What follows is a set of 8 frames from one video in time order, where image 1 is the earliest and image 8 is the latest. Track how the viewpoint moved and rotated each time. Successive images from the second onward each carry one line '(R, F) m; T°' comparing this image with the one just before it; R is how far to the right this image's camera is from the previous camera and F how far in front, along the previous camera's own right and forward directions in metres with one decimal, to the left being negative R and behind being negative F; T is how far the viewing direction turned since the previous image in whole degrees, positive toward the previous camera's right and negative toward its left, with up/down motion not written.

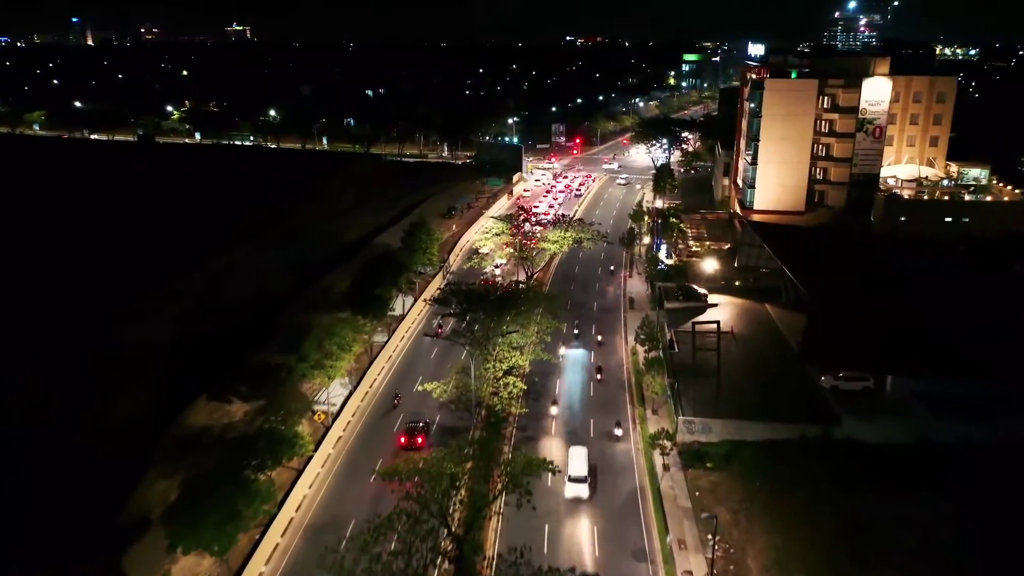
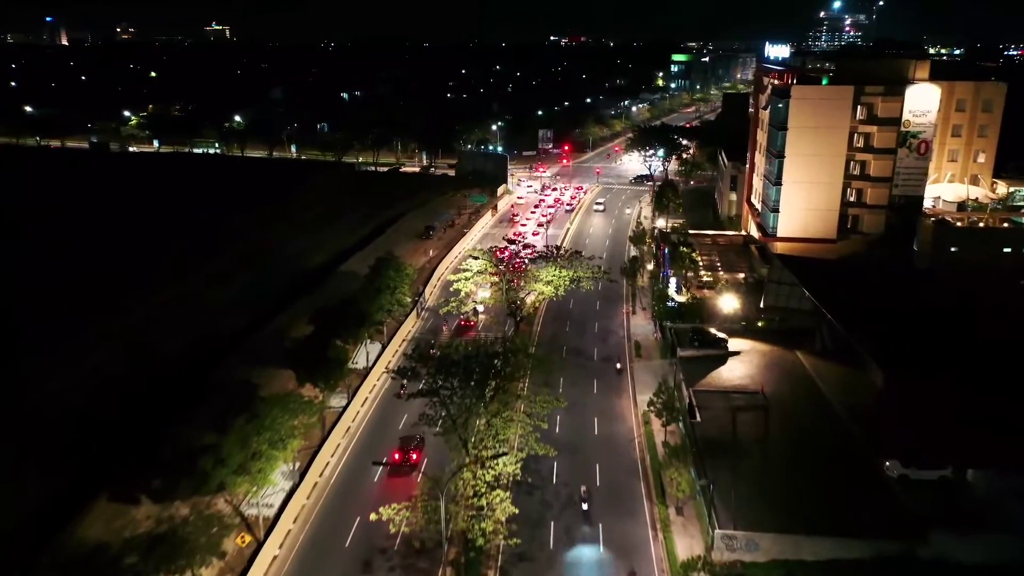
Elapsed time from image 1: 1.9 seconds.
(0.0, +8.0) m; +1°
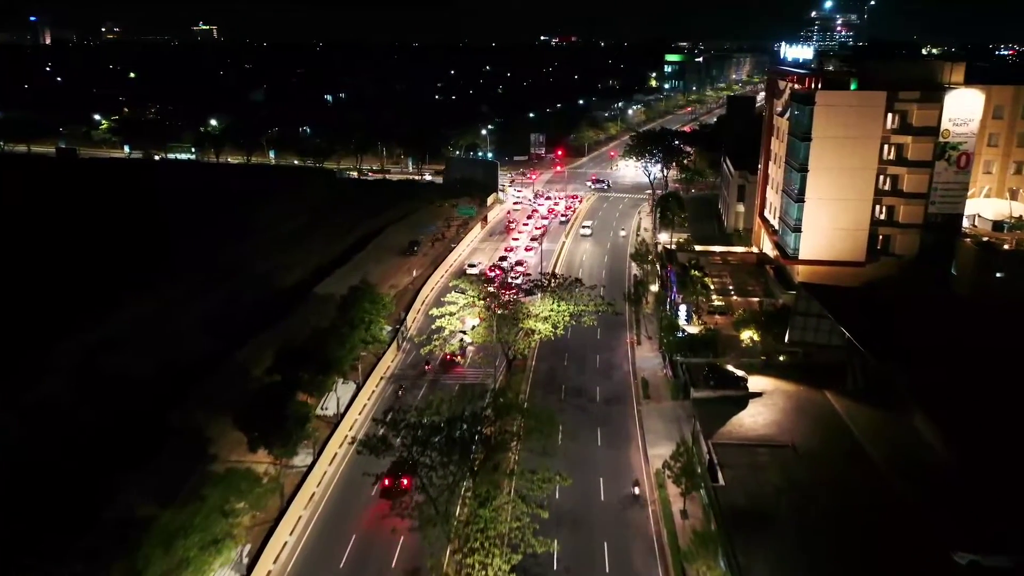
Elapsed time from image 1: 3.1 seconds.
(0.0, +5.1) m; +1°
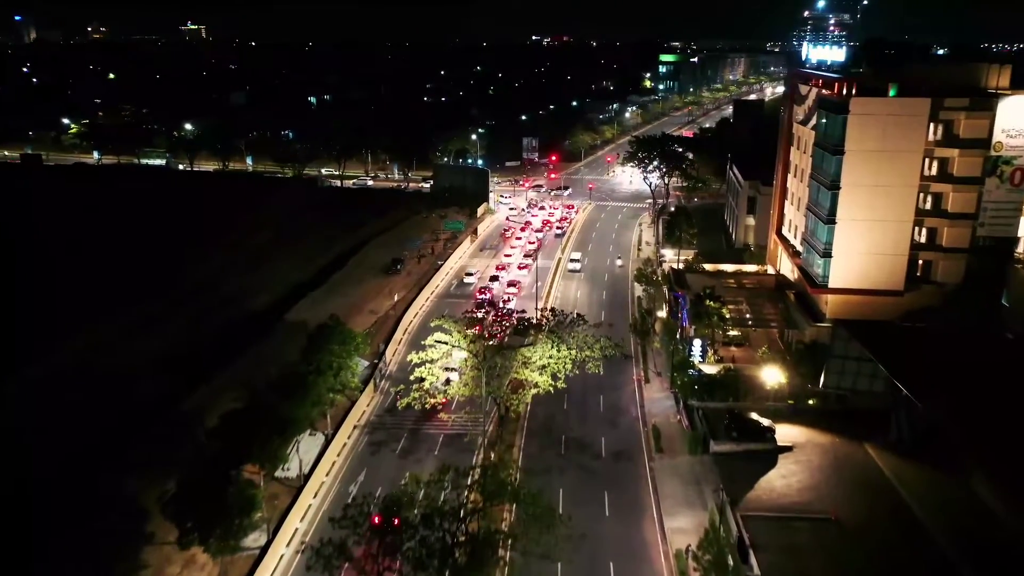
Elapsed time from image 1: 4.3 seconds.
(0.0, +5.2) m; +1°
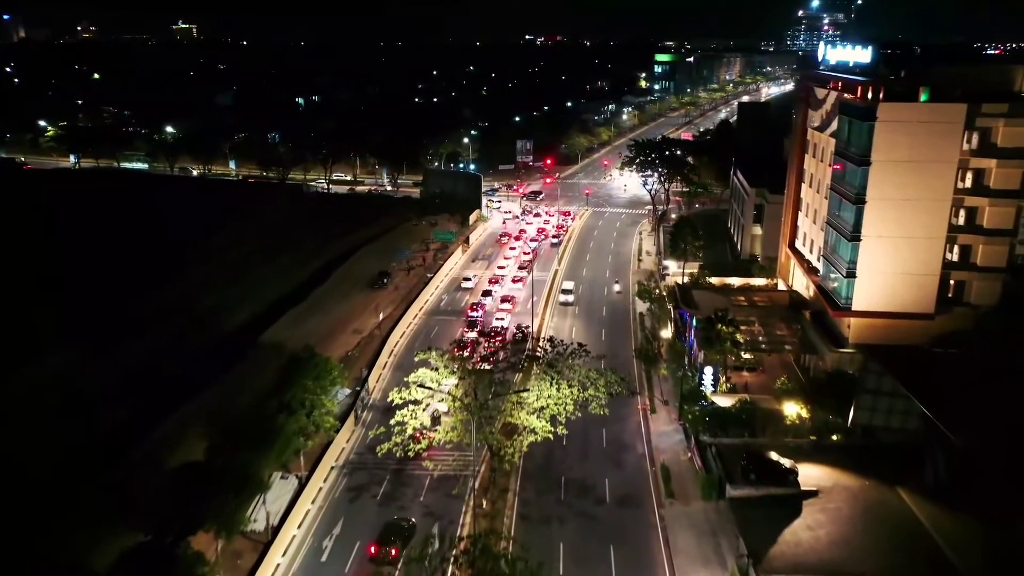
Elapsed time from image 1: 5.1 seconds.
(0.0, +3.4) m; 0°
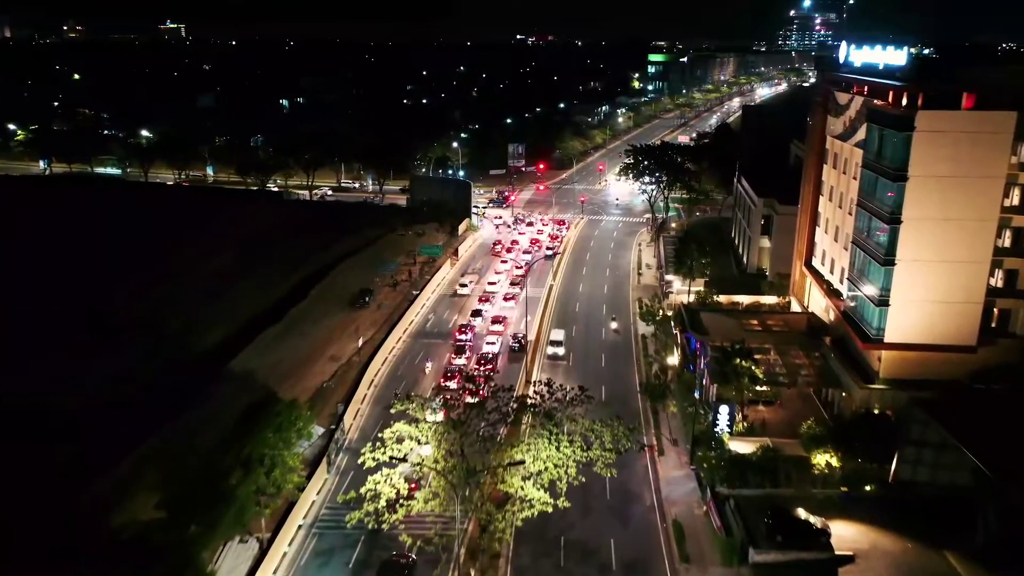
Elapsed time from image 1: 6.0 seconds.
(0.0, +3.9) m; +1°
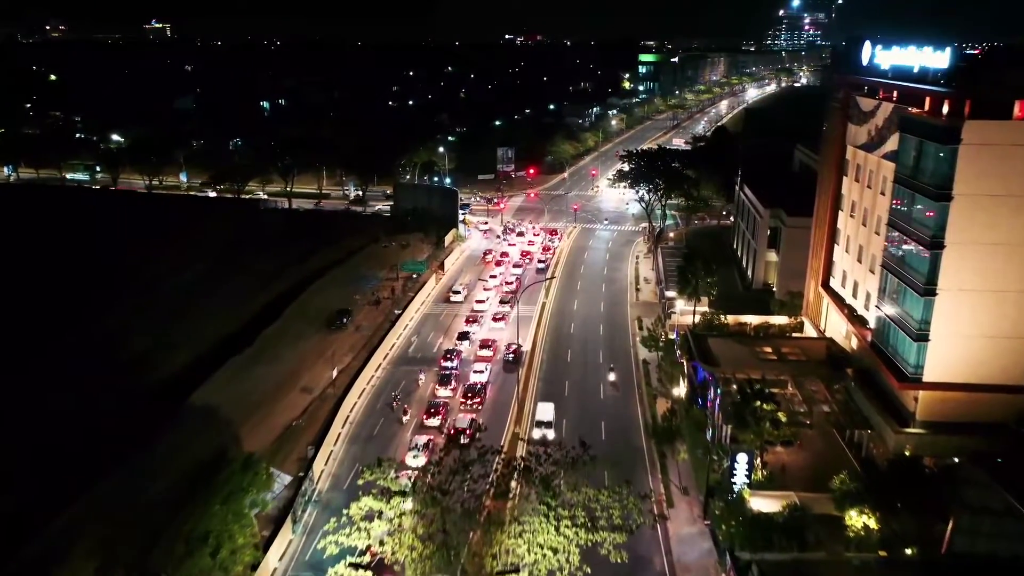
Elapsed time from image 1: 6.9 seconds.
(0.0, +3.8) m; +1°
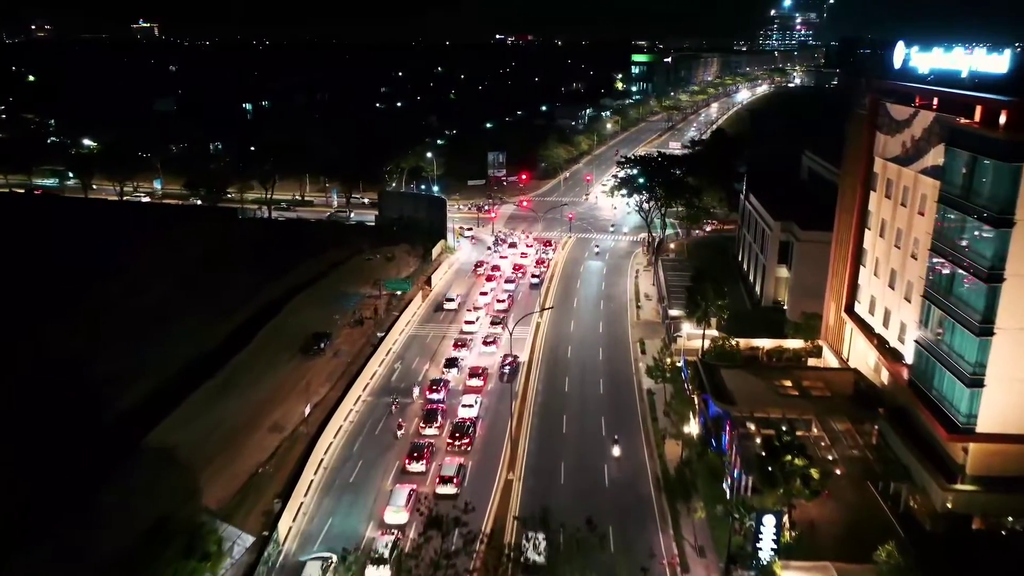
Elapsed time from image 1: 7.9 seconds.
(0.0, +3.7) m; +1°
